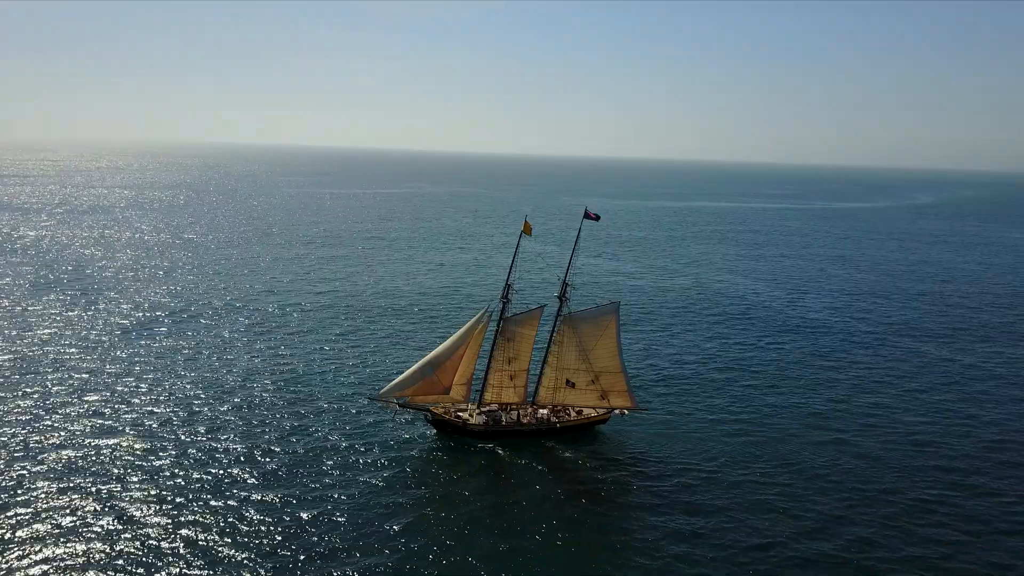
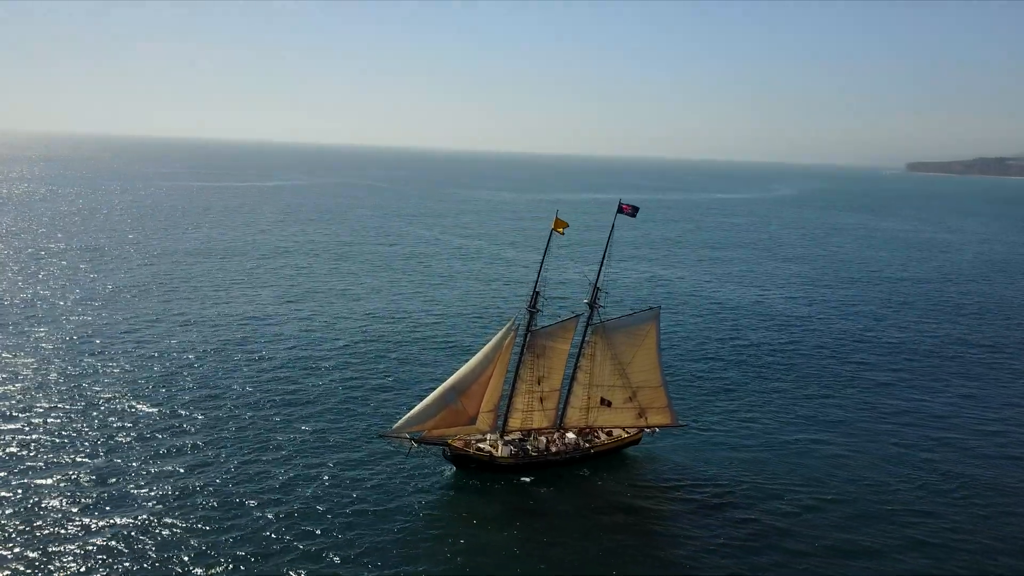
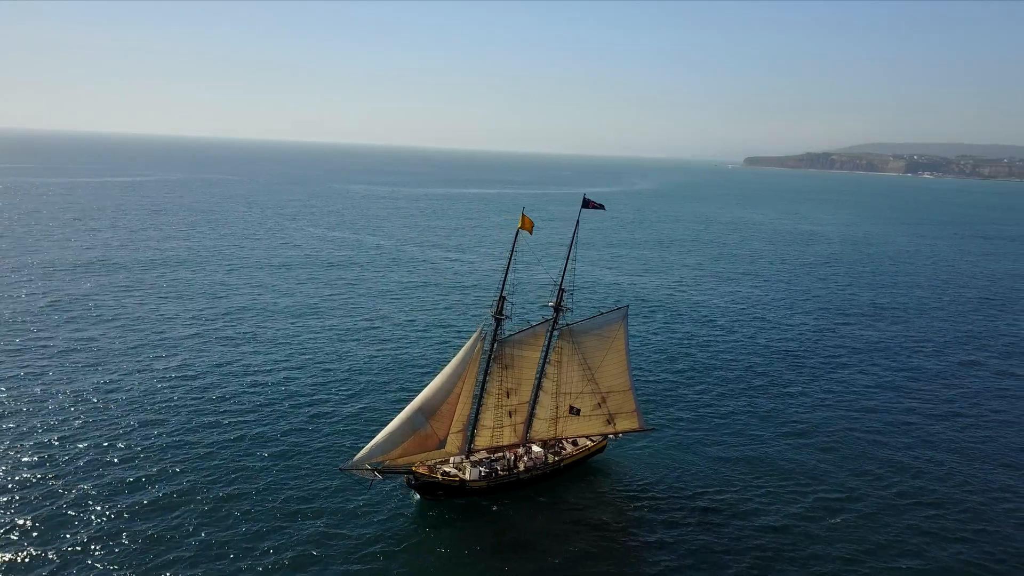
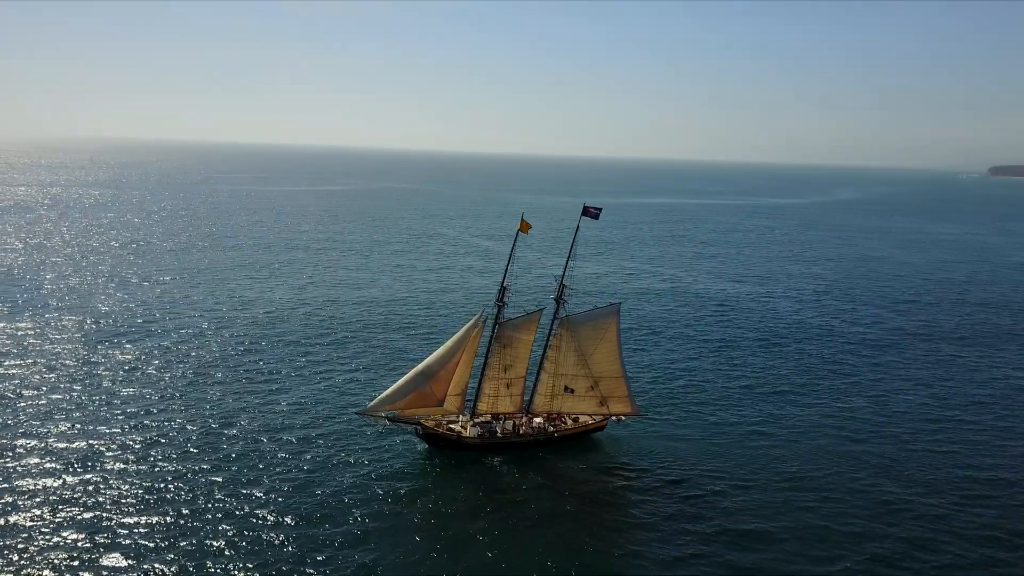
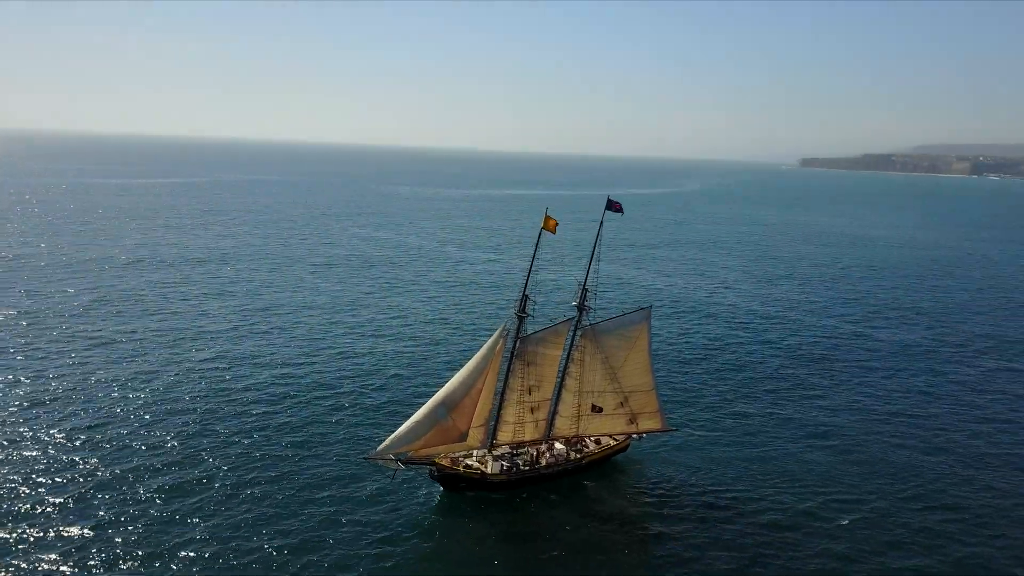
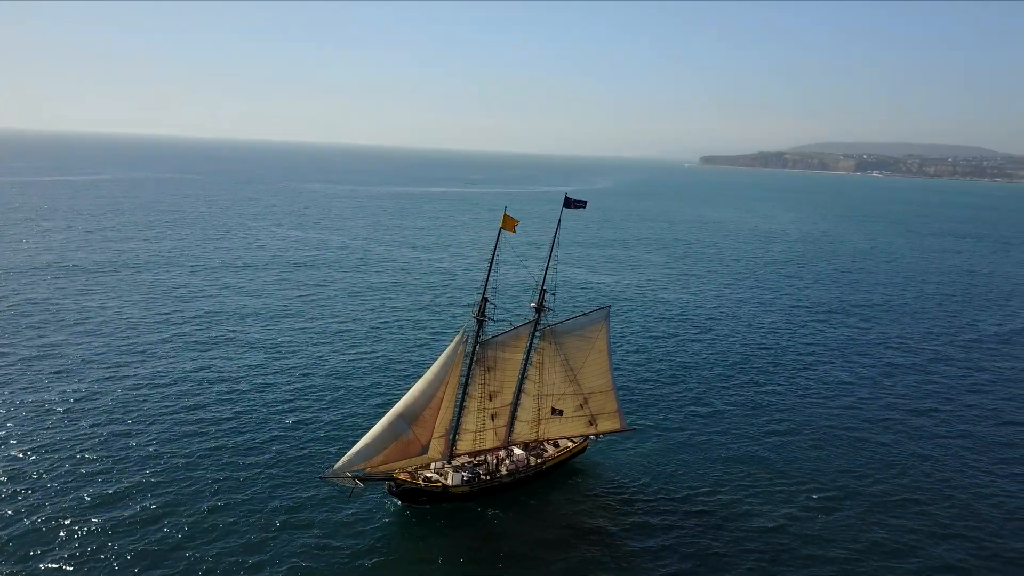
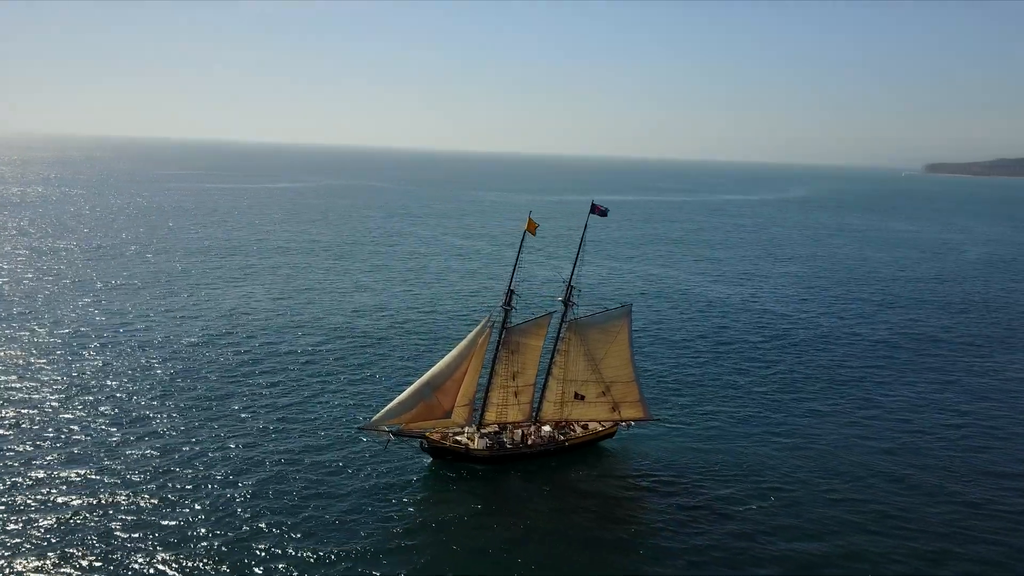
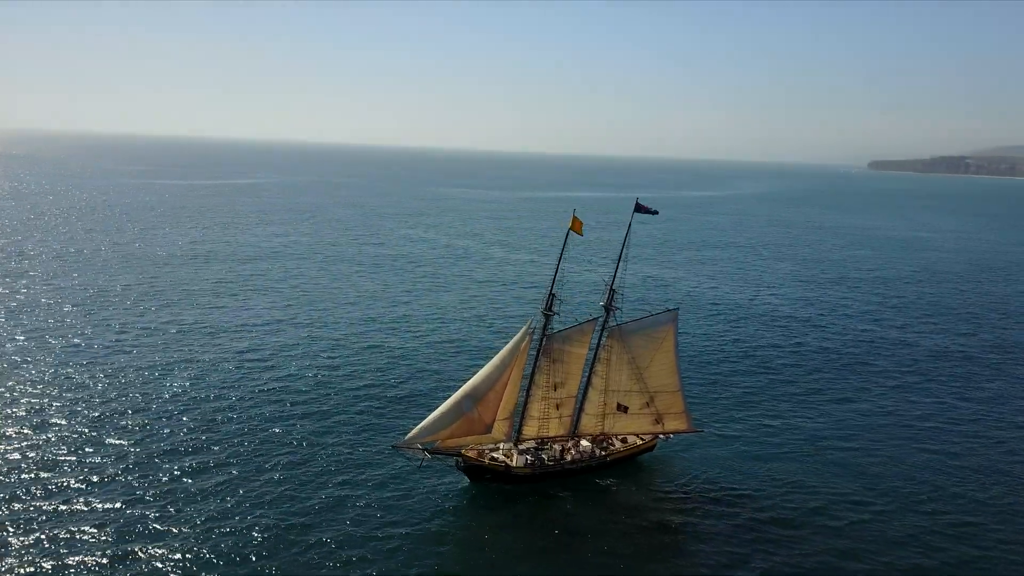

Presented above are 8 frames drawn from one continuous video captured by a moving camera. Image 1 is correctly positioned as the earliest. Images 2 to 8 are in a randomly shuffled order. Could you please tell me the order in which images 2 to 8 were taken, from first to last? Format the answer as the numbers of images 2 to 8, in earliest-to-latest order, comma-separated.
4, 7, 2, 8, 5, 3, 6
